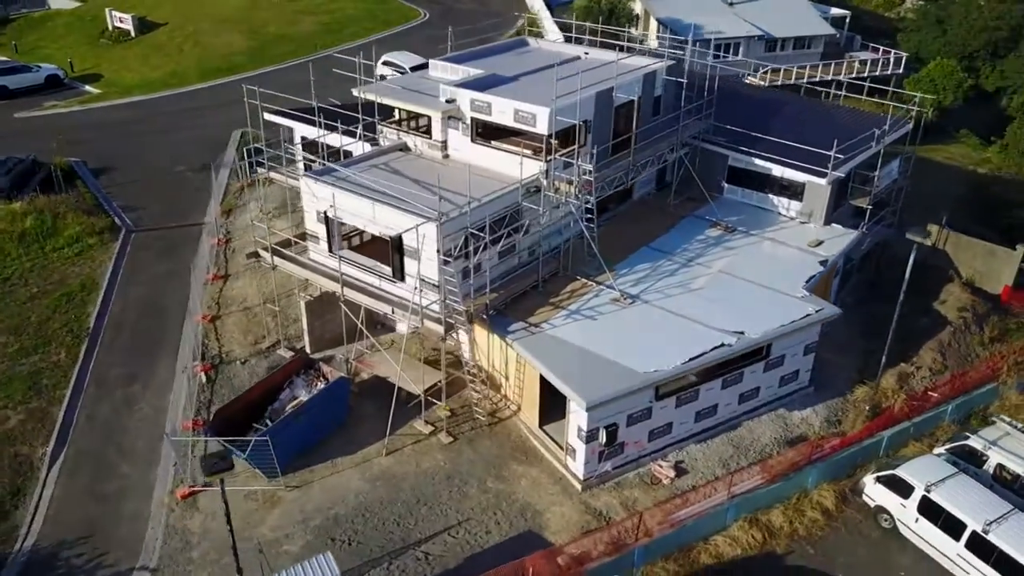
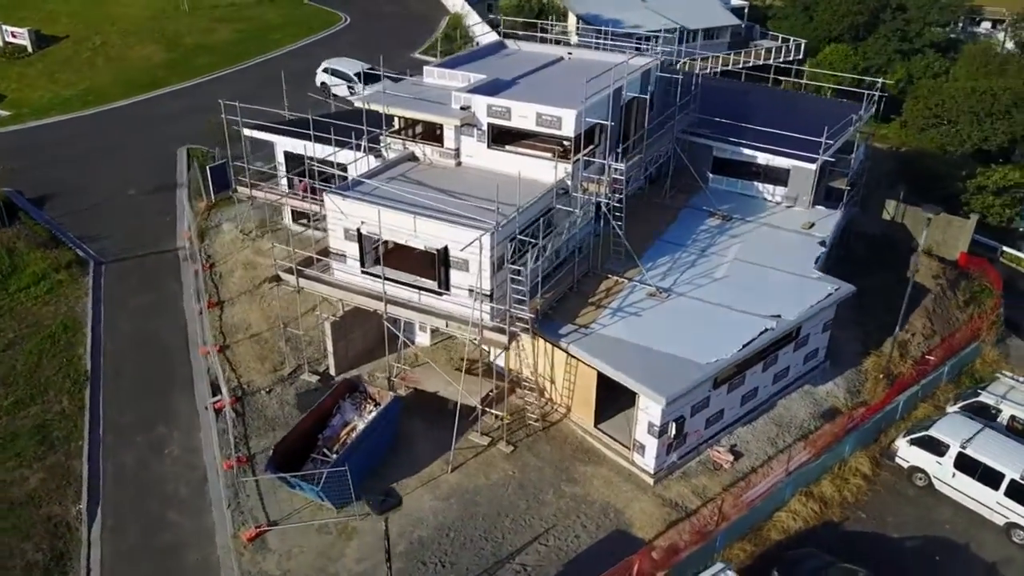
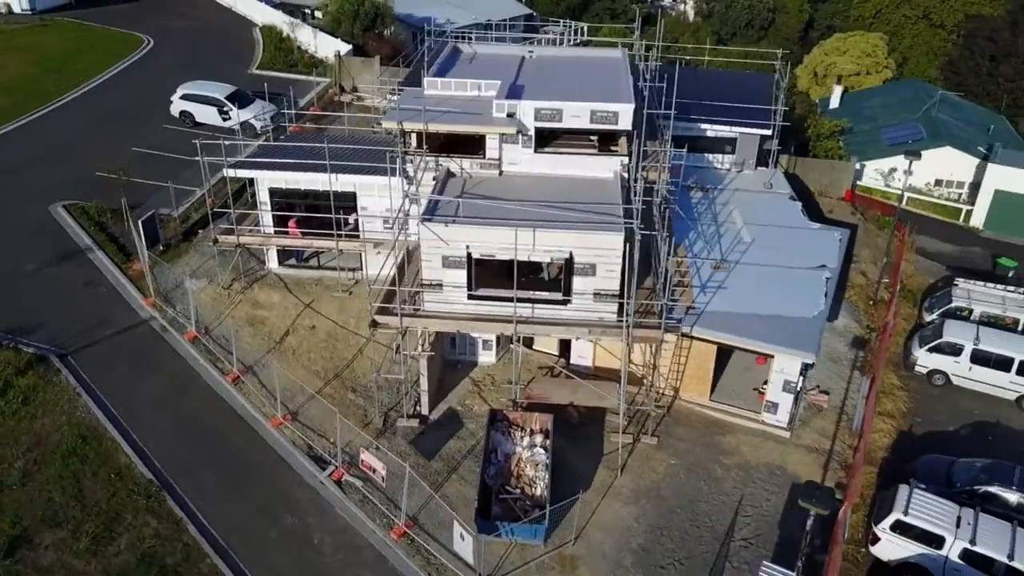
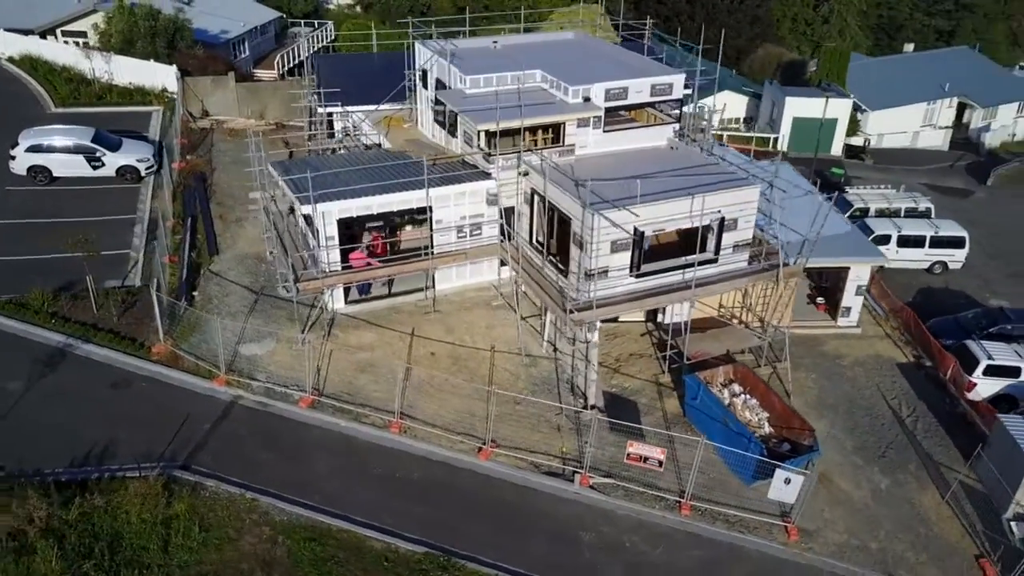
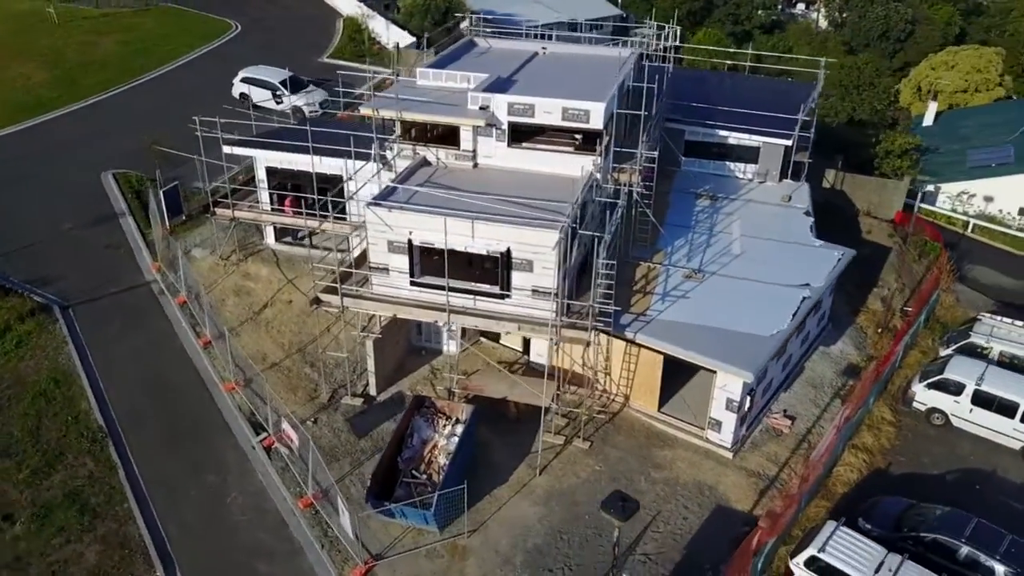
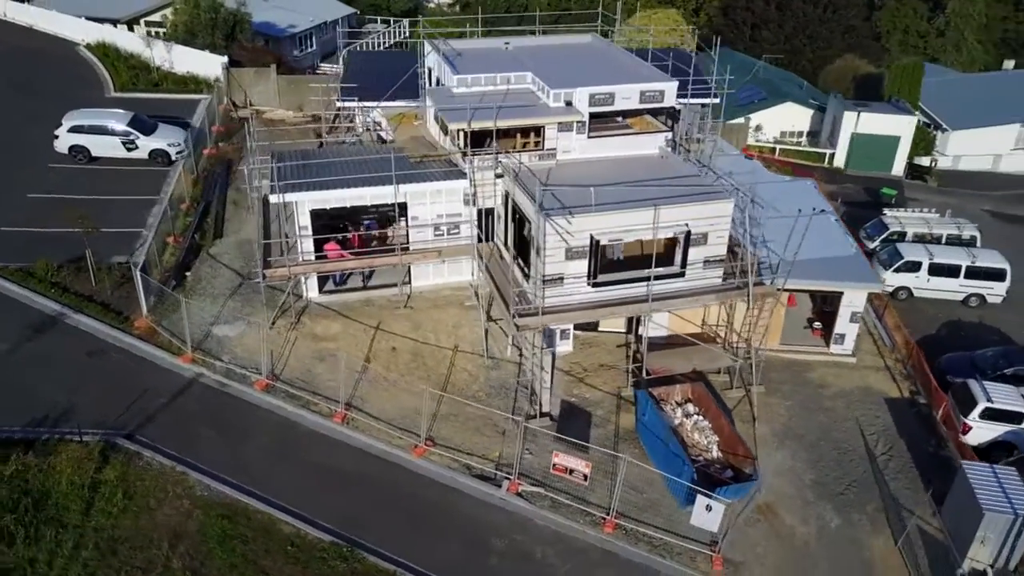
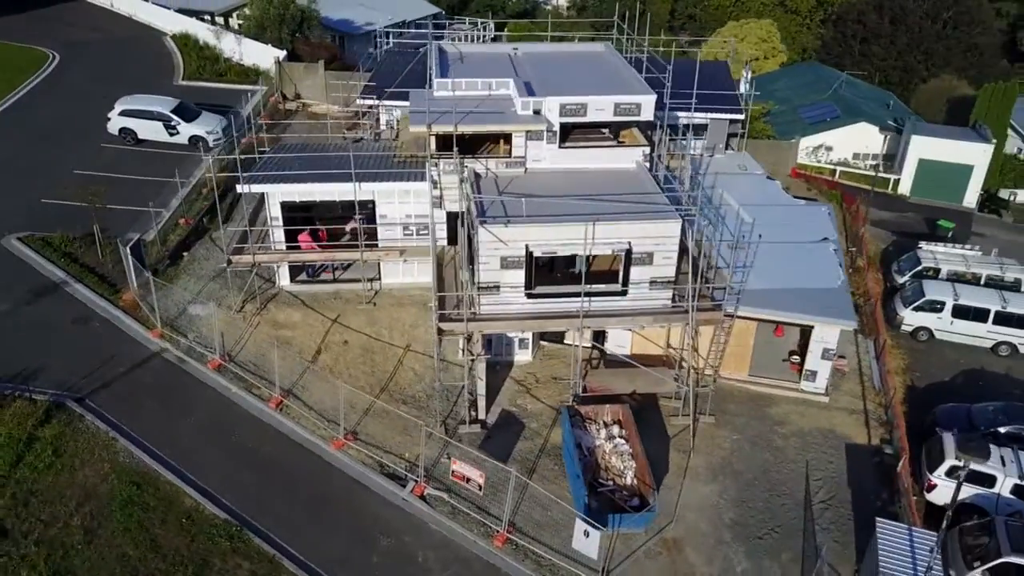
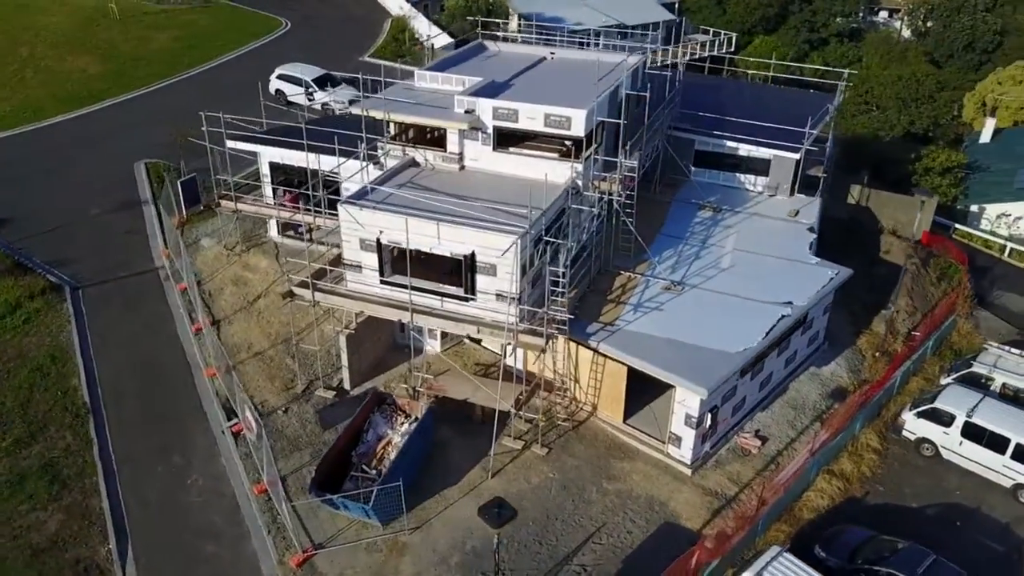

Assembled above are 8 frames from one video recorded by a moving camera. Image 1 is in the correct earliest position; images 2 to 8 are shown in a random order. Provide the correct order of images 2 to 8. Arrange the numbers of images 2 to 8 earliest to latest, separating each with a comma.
2, 8, 5, 3, 7, 6, 4
